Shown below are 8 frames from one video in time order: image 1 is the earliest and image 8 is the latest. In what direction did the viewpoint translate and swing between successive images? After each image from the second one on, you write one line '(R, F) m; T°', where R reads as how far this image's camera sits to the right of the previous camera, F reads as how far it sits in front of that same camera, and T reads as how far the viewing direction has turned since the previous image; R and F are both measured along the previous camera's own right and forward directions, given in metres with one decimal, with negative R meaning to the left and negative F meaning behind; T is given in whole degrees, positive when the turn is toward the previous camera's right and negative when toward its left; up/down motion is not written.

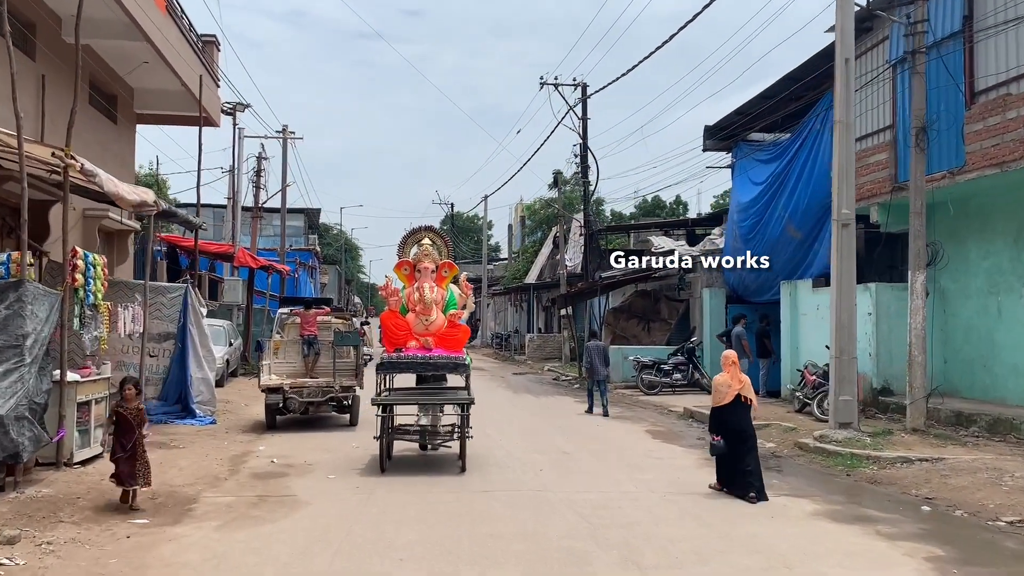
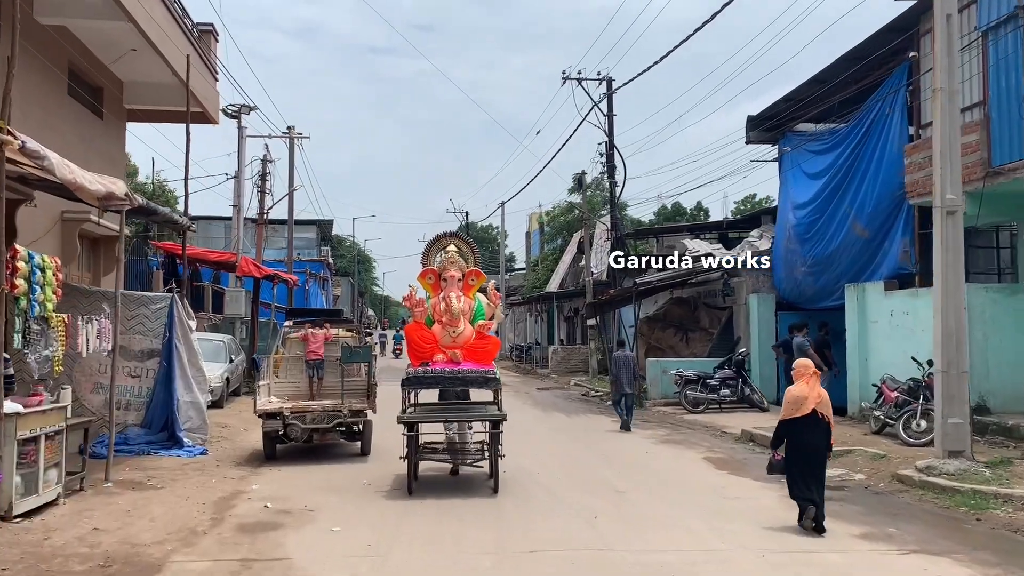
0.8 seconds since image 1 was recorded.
(-0.3, +1.6) m; -1°
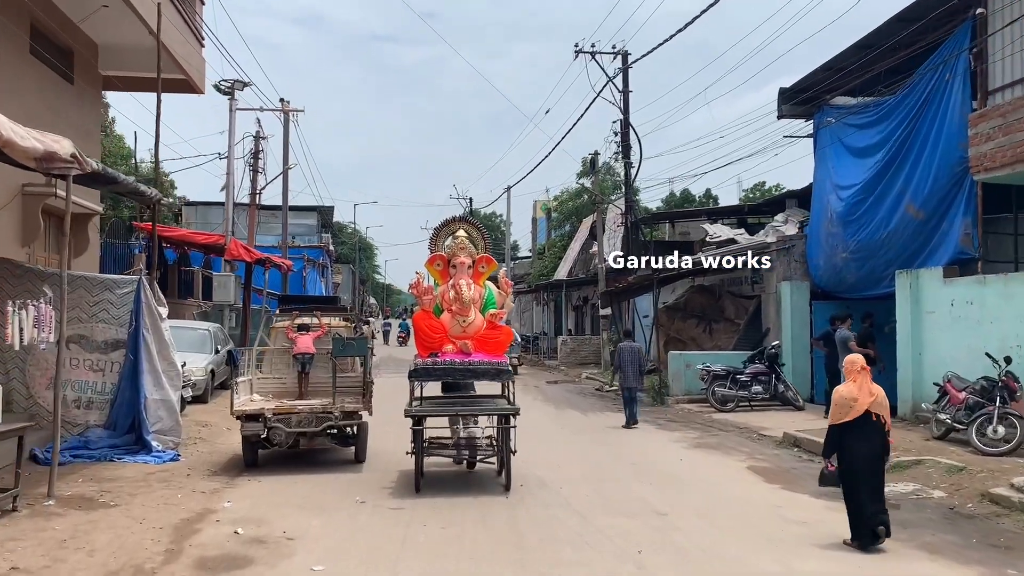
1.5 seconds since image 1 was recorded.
(-0.2, +1.3) m; 0°
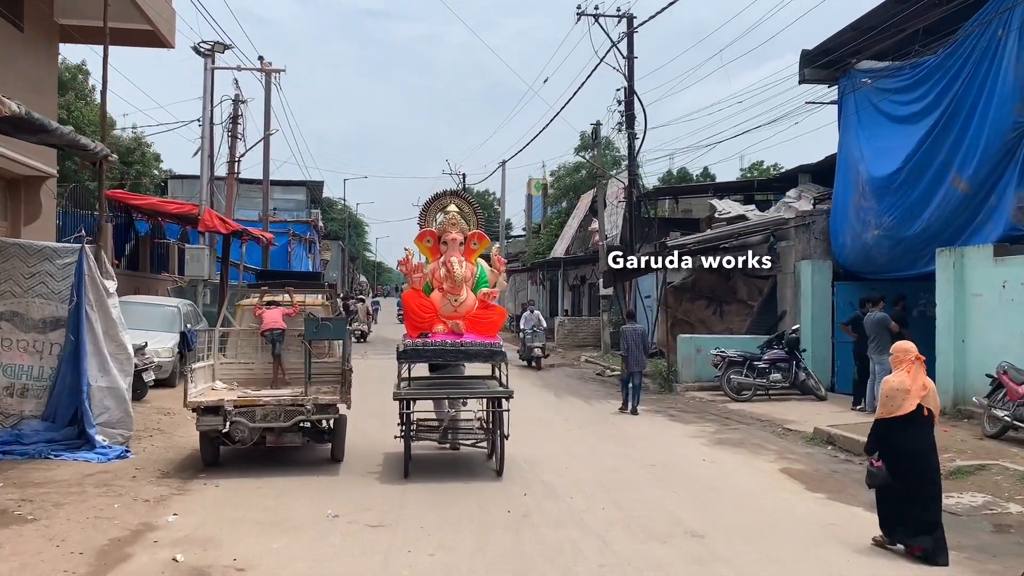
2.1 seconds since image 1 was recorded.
(-0.1, +1.2) m; +1°
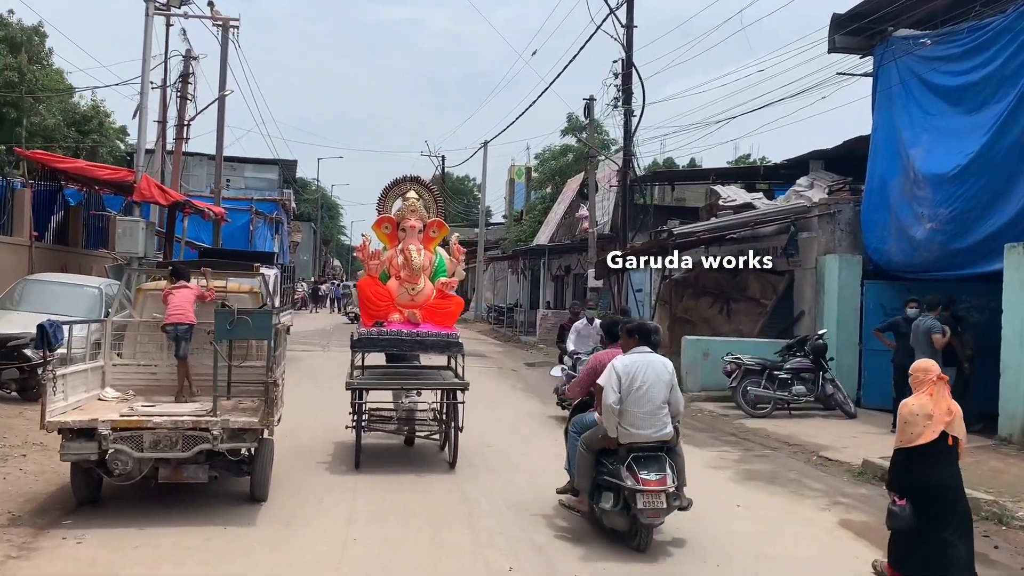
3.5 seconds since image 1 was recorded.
(-0.1, +1.9) m; +2°
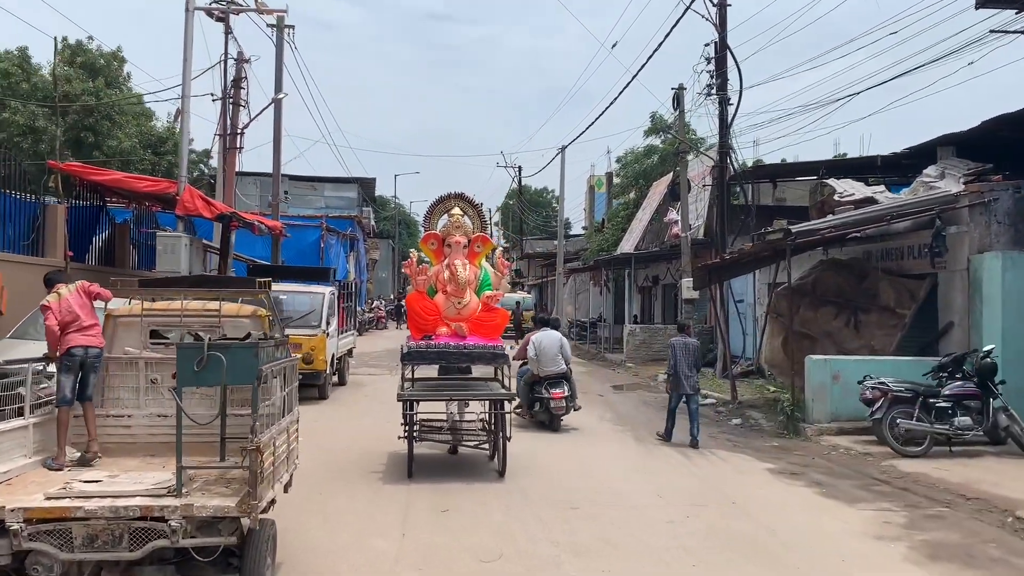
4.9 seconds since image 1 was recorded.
(0.0, +1.8) m; -5°
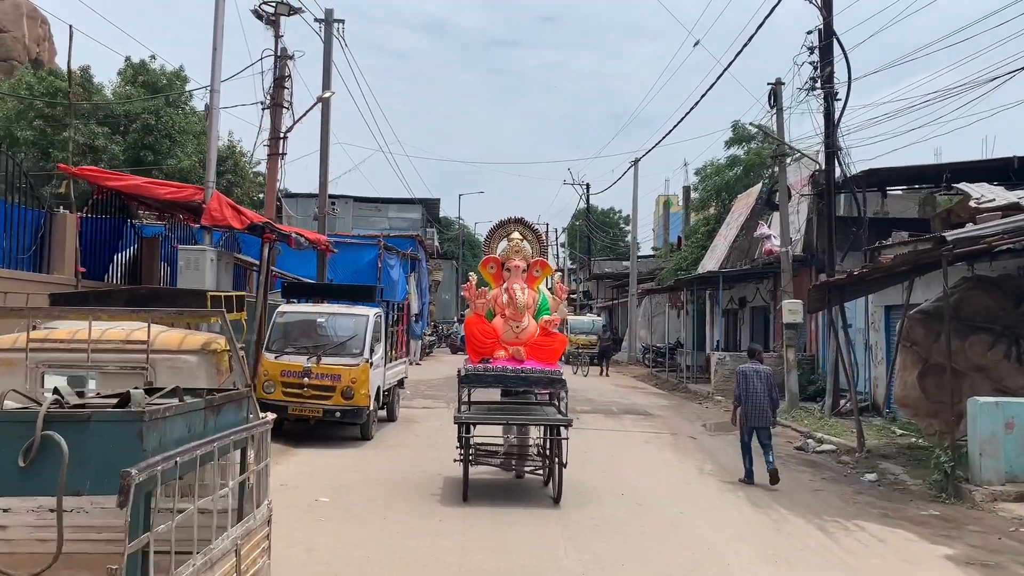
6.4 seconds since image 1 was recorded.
(-0.1, +2.0) m; -4°
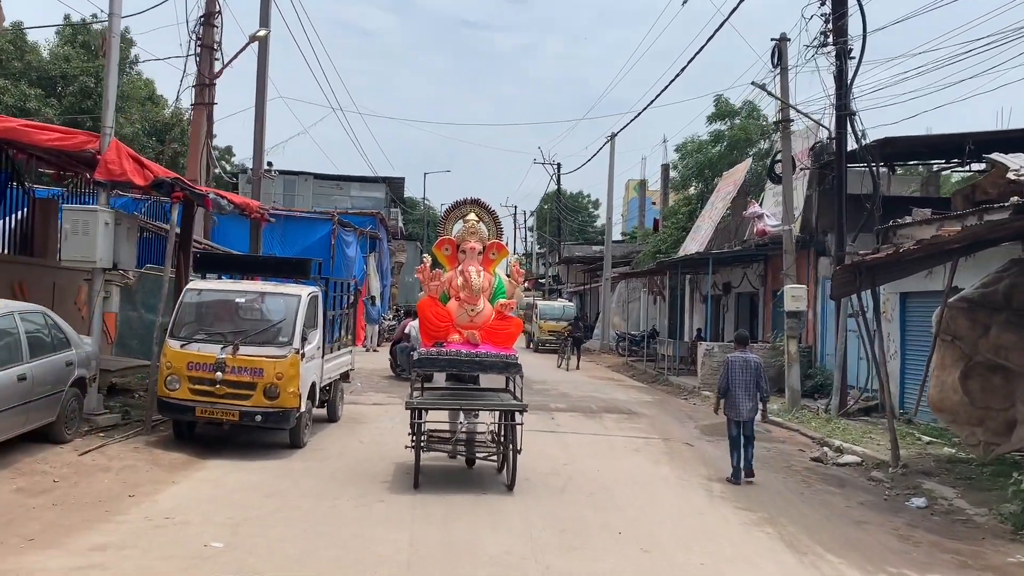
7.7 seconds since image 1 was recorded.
(0.0, +1.9) m; +2°
